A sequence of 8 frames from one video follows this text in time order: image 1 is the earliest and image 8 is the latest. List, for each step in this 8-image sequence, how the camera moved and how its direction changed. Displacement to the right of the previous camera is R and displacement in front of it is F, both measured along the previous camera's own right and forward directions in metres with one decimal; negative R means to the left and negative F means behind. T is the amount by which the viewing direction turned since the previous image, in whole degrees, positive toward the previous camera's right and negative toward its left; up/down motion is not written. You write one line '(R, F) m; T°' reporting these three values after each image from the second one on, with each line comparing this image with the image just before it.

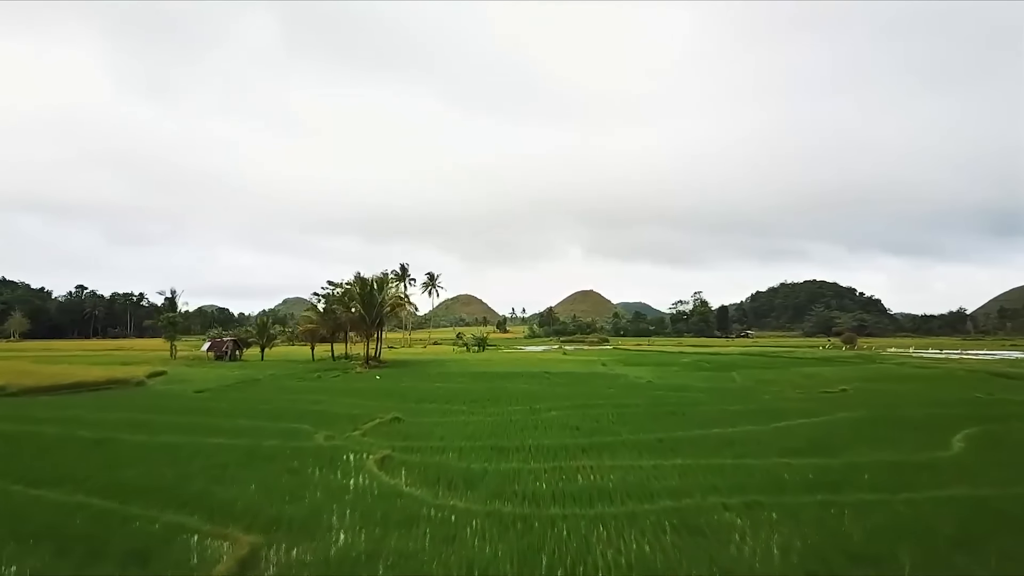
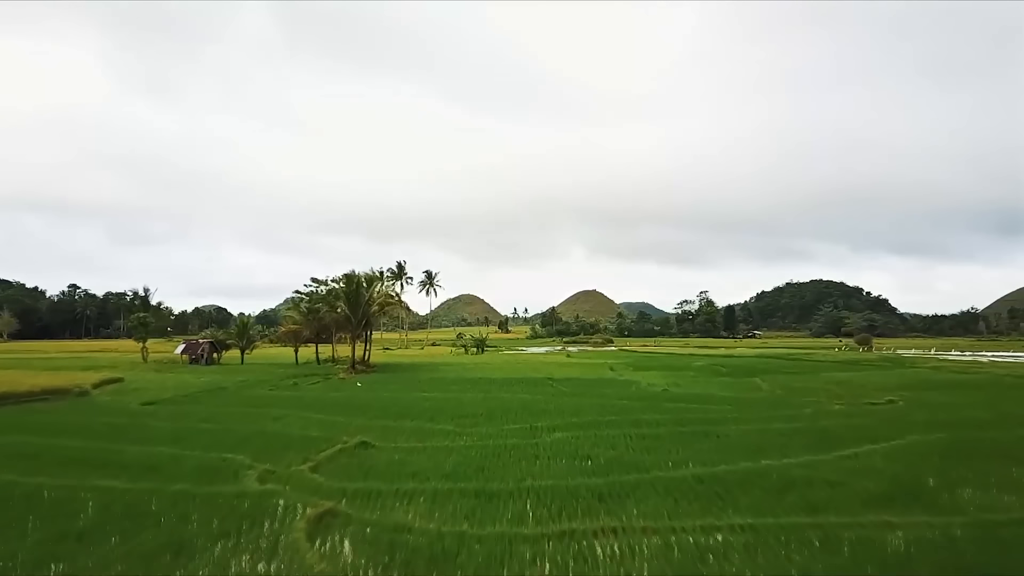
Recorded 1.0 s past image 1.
(+0.2, +3.8) m; 0°
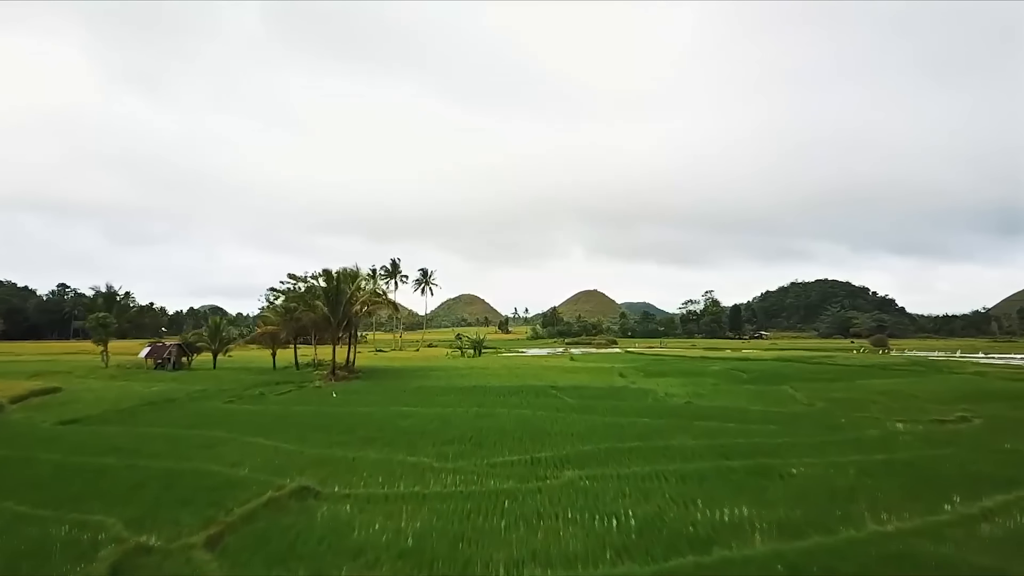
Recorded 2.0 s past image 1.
(+0.1, +4.2) m; 0°
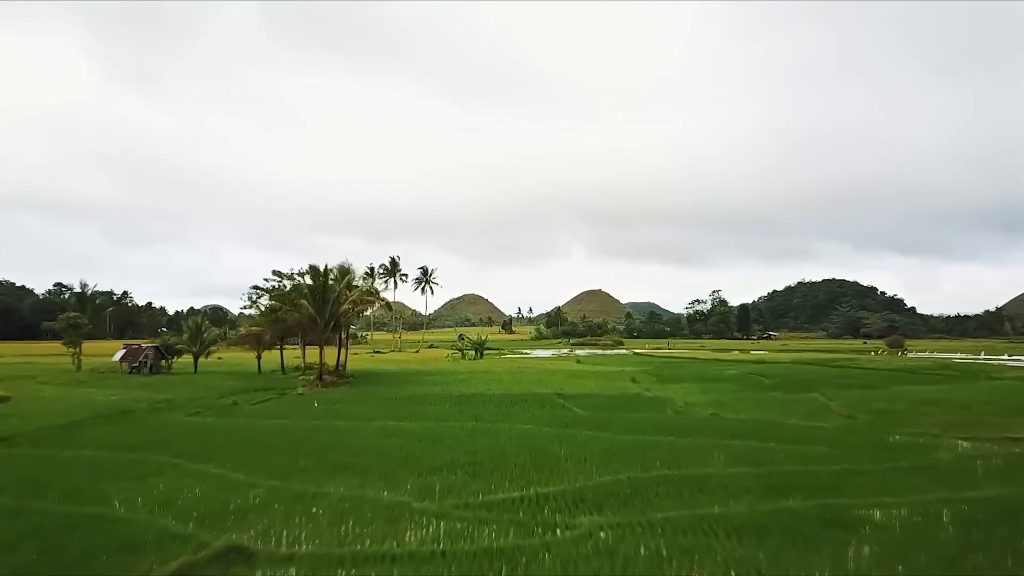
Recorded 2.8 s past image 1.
(+0.1, +3.0) m; 0°
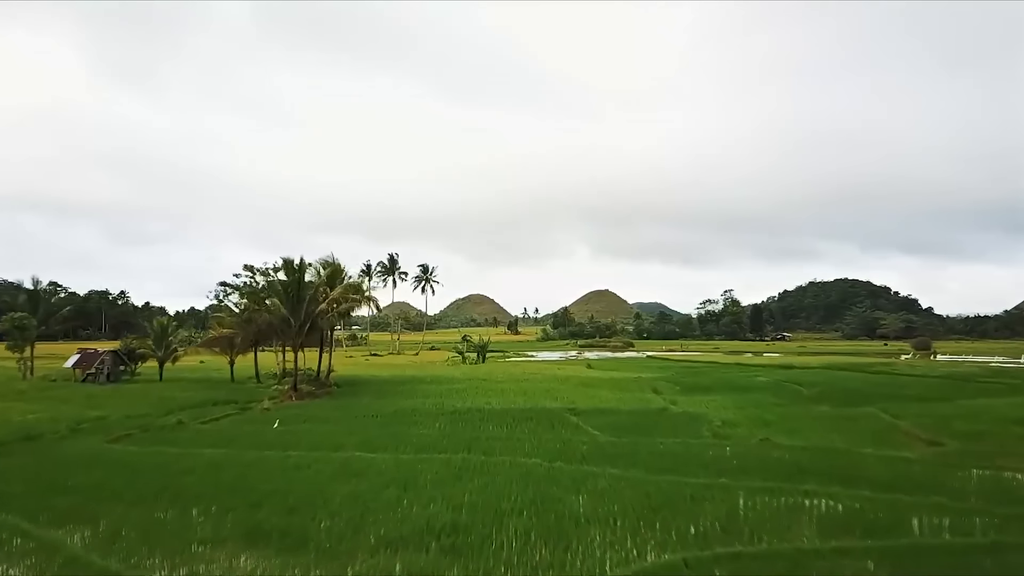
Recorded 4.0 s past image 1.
(+0.1, +4.5) m; -1°
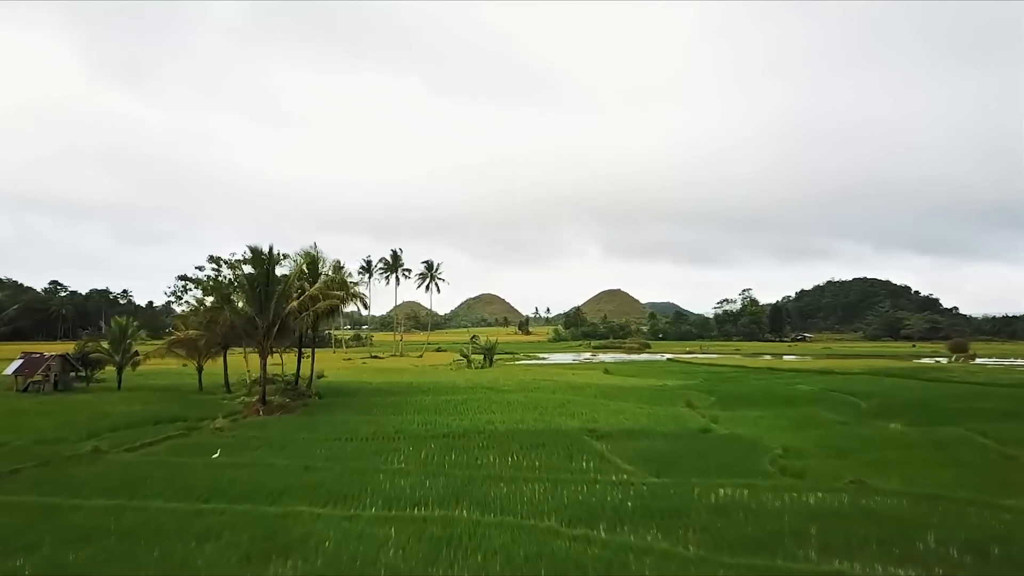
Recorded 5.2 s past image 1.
(+0.1, +4.7) m; -1°
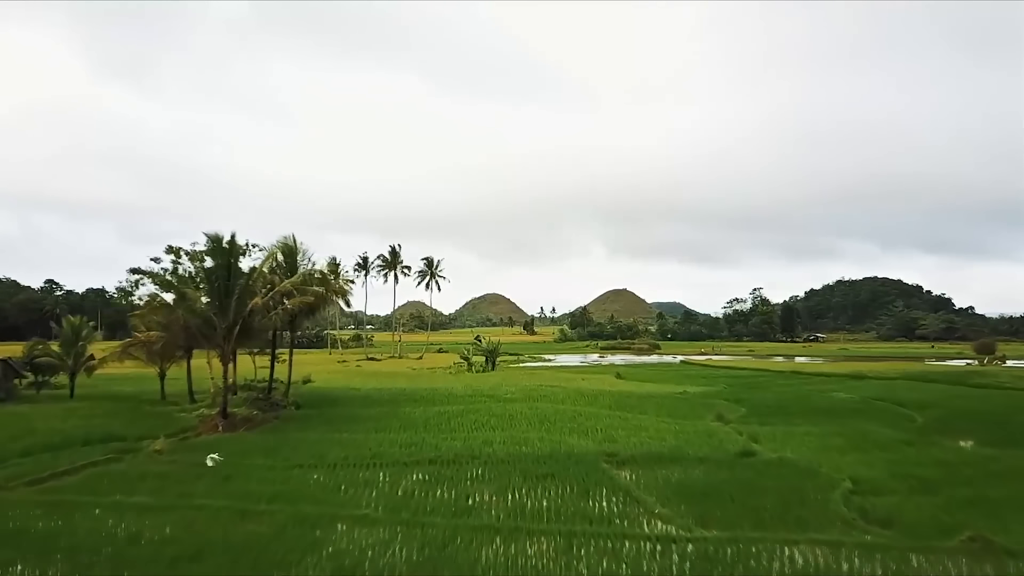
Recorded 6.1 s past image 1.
(+0.1, +3.6) m; 0°
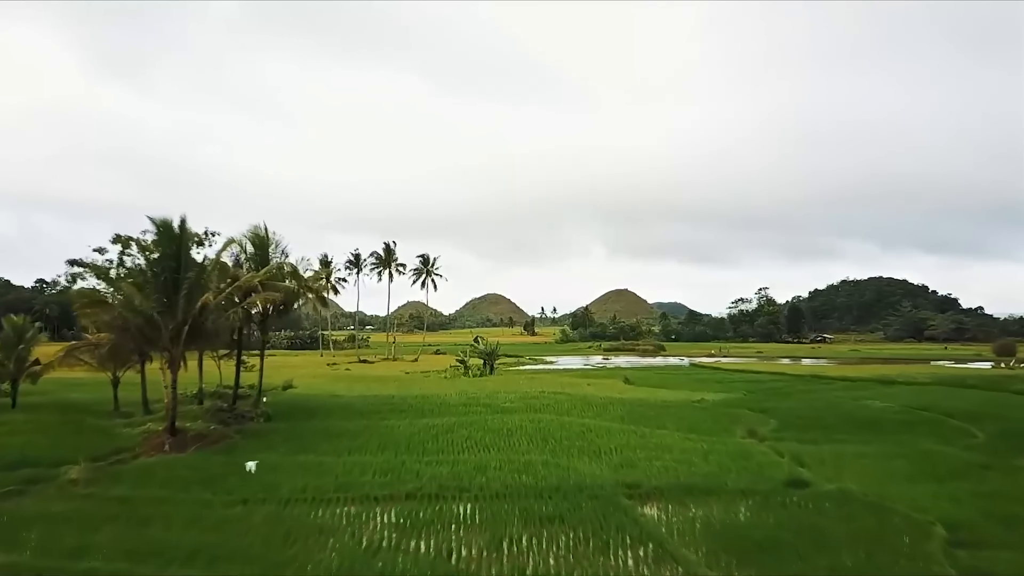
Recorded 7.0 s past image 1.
(+0.1, +3.2) m; 0°
